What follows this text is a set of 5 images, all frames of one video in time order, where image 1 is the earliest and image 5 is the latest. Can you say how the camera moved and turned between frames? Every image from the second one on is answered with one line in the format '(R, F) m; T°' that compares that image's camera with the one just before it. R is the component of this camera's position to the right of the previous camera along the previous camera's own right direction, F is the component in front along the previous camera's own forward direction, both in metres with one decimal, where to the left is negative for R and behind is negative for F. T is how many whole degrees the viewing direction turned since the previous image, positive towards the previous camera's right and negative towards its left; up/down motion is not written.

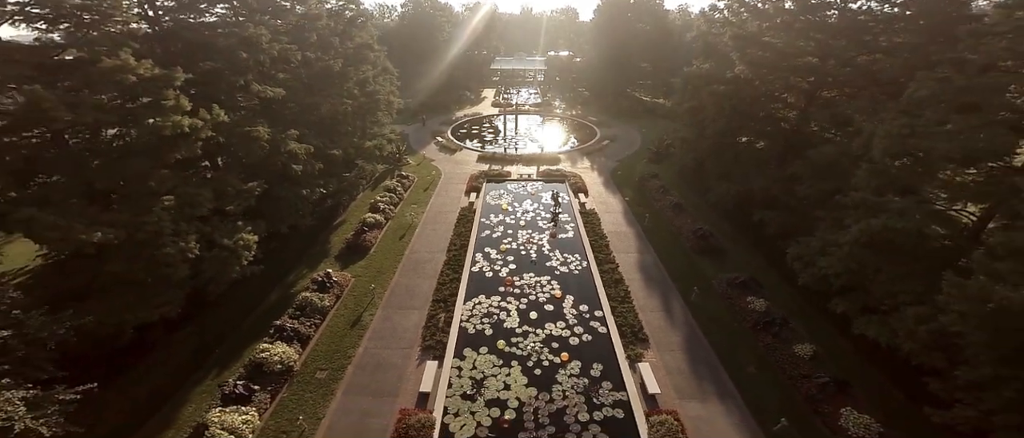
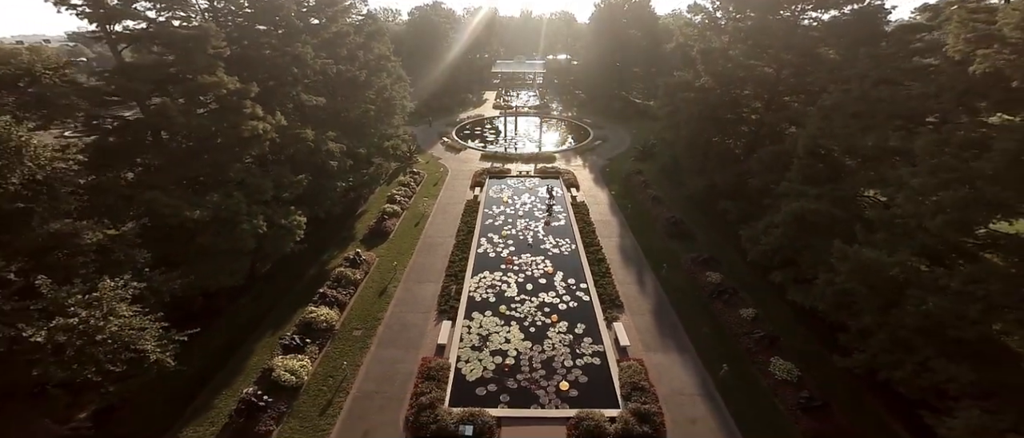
(0.0, -2.8) m; 0°
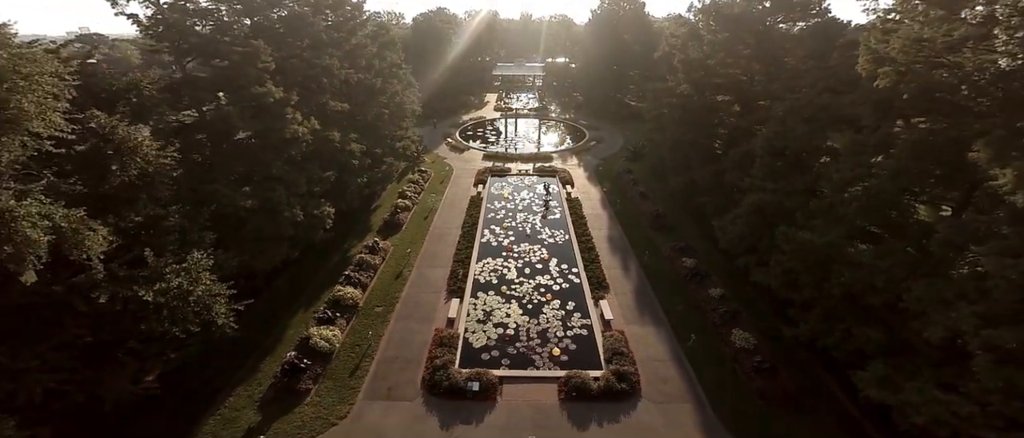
(0.0, -2.3) m; 0°
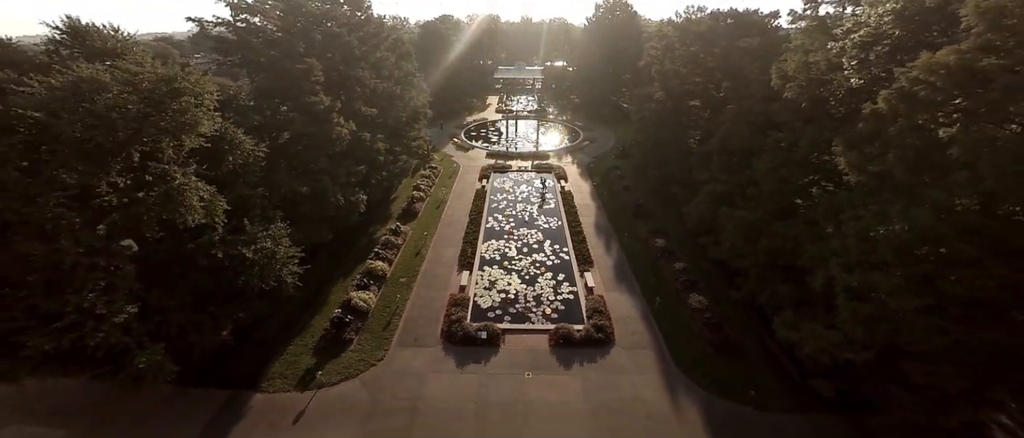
(0.0, -3.6) m; 0°
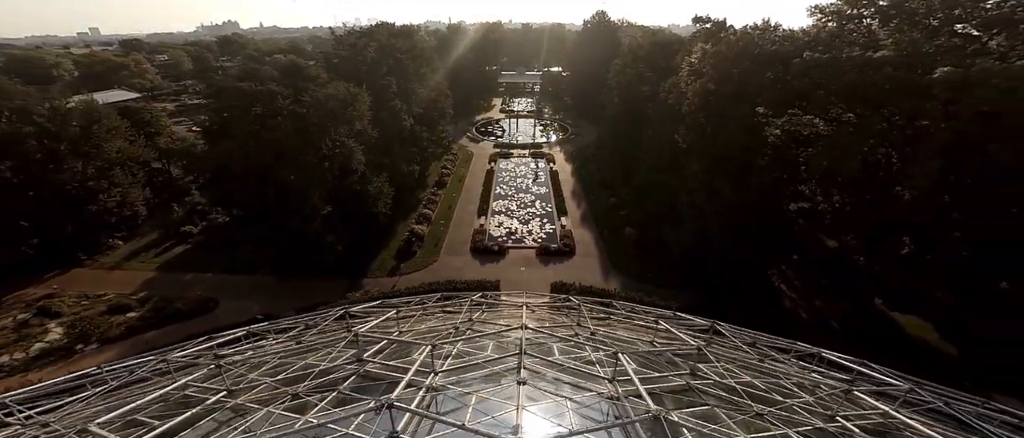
(0.0, -11.0) m; 0°
